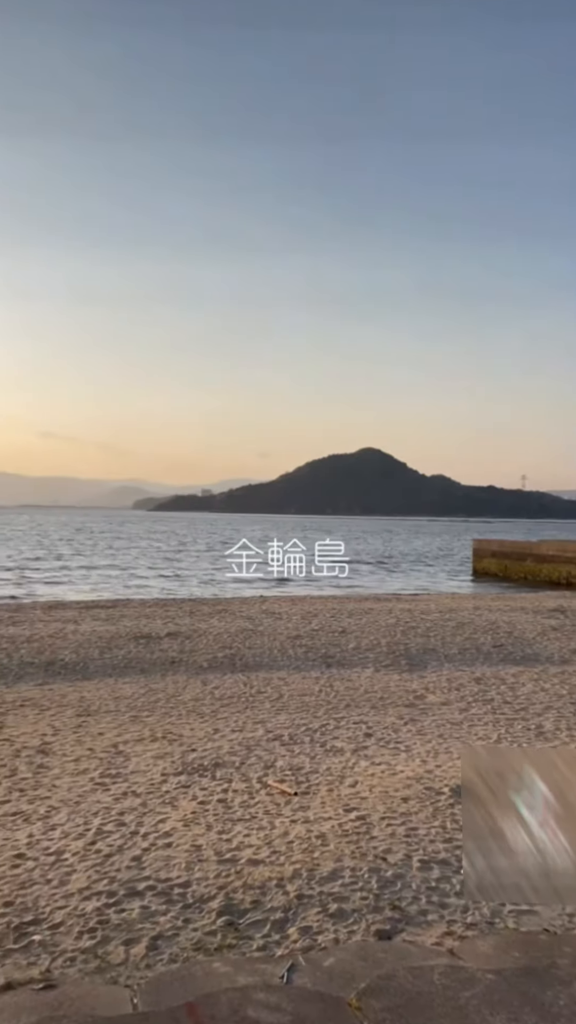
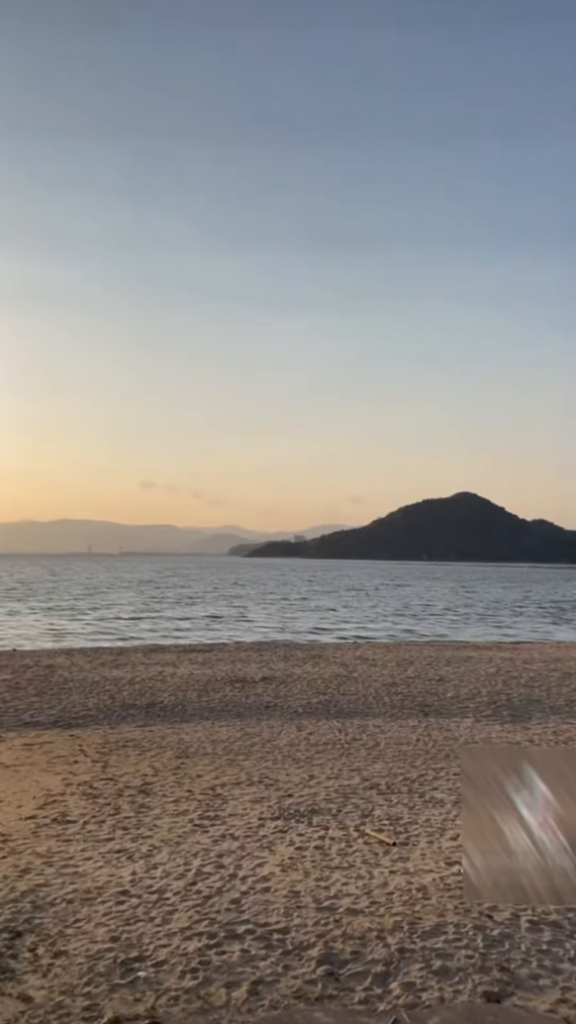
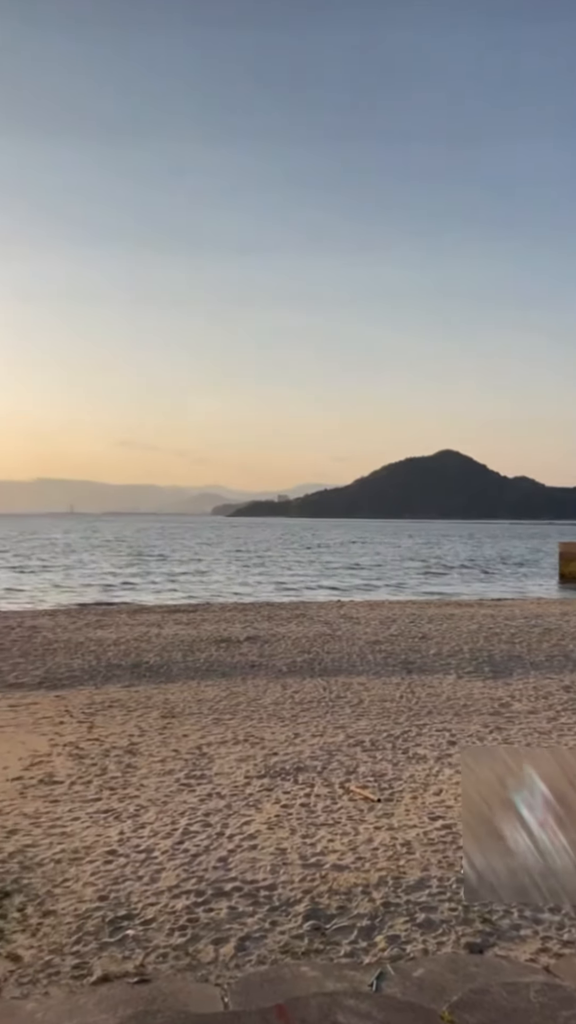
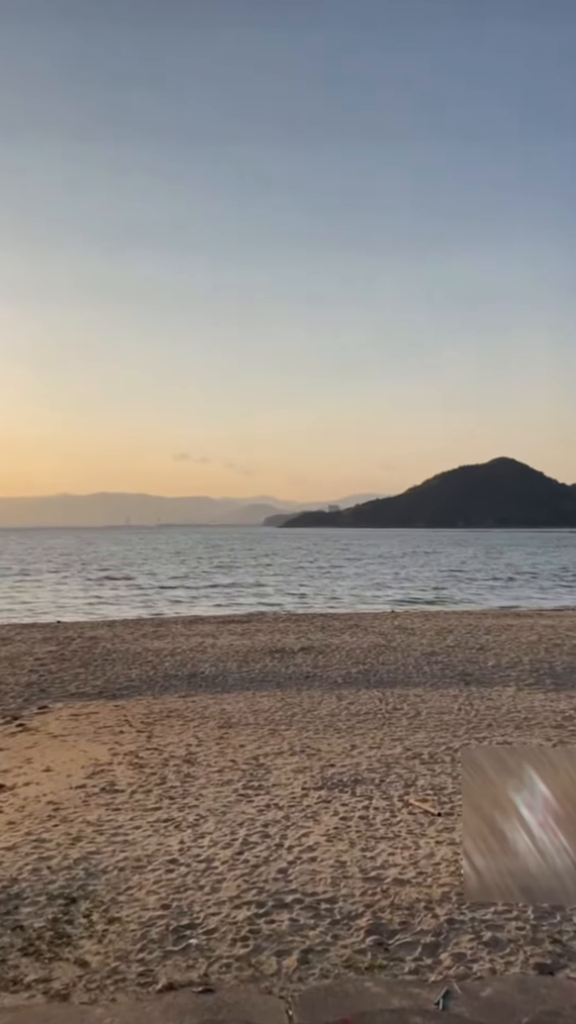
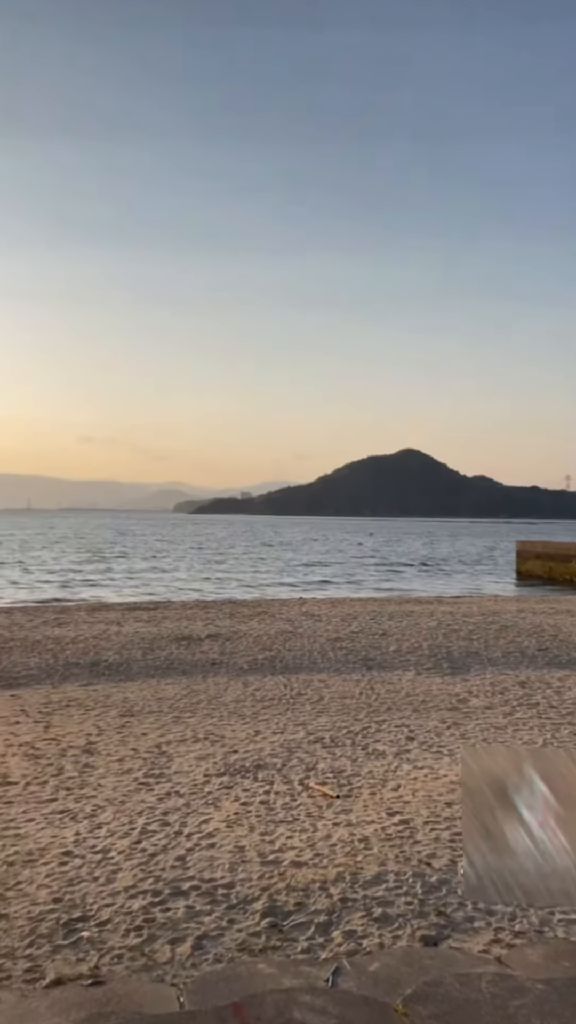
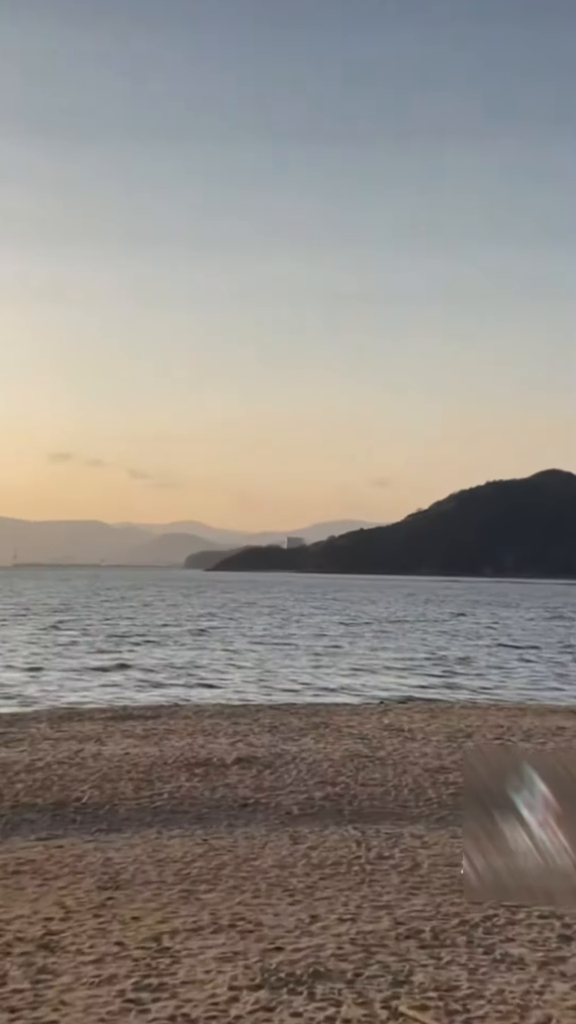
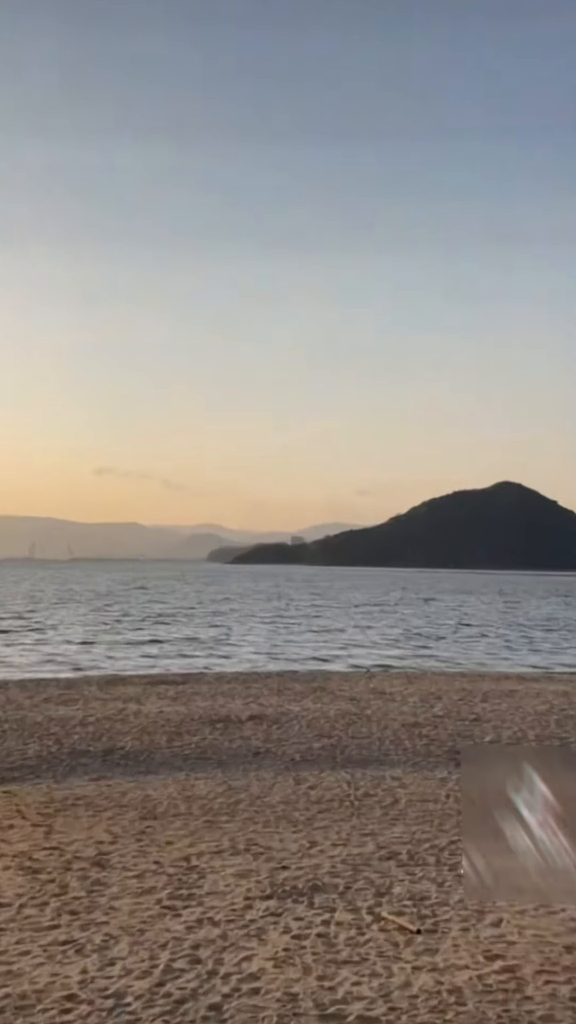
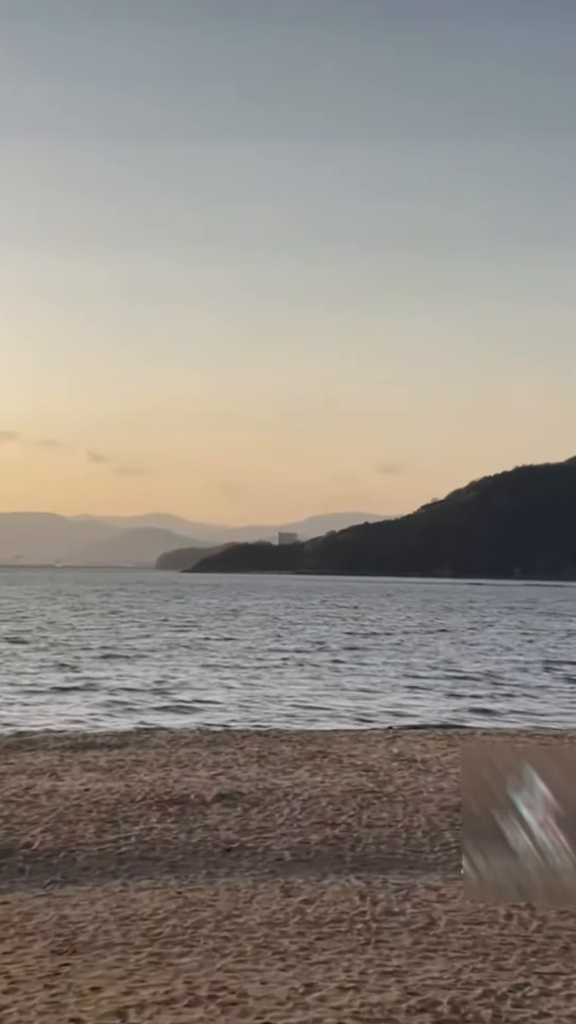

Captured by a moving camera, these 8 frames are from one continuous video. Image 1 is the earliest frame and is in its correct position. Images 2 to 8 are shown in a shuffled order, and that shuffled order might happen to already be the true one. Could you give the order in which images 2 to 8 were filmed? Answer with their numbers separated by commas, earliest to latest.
5, 3, 4, 2, 7, 6, 8
